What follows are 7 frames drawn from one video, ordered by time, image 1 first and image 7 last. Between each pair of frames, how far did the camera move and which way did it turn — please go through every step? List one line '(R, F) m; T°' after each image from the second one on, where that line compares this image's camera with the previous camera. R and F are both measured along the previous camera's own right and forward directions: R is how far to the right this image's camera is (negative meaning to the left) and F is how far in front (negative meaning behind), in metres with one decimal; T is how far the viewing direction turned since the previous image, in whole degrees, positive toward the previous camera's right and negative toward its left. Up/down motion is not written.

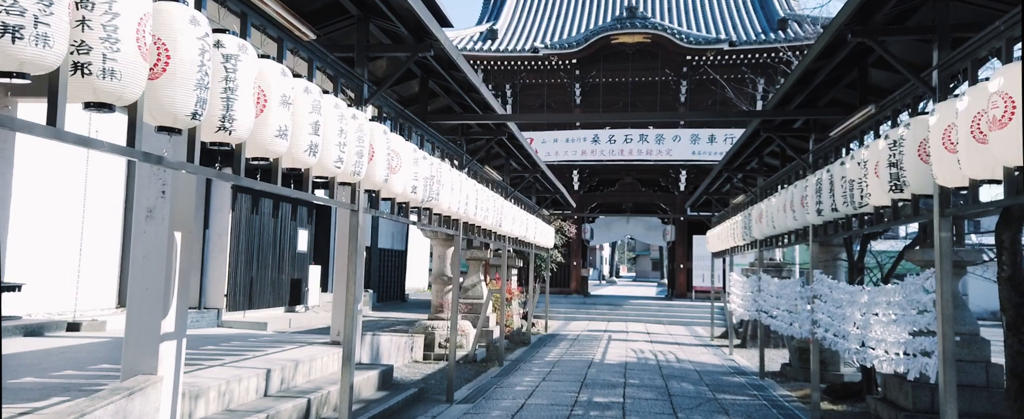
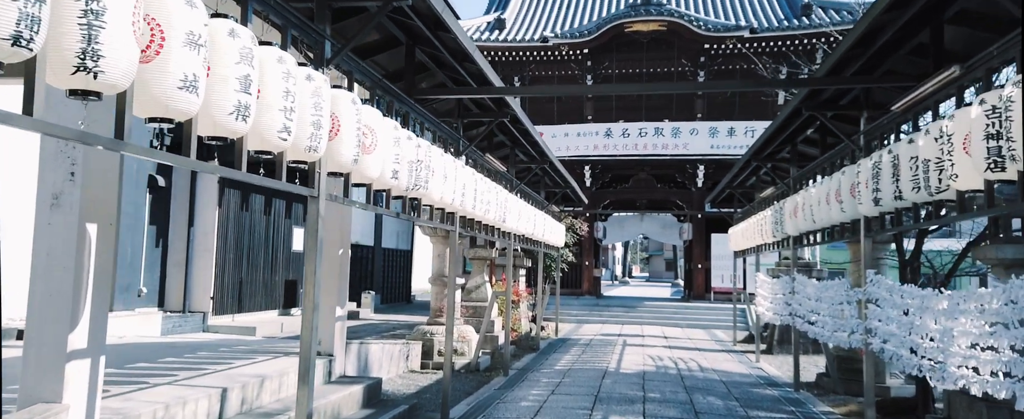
(+0.1, +1.0) m; -1°
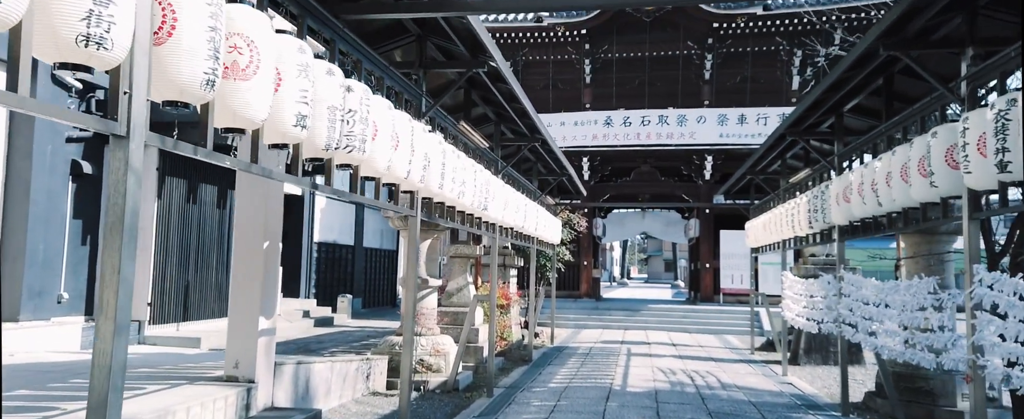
(+0.1, +1.7) m; 0°
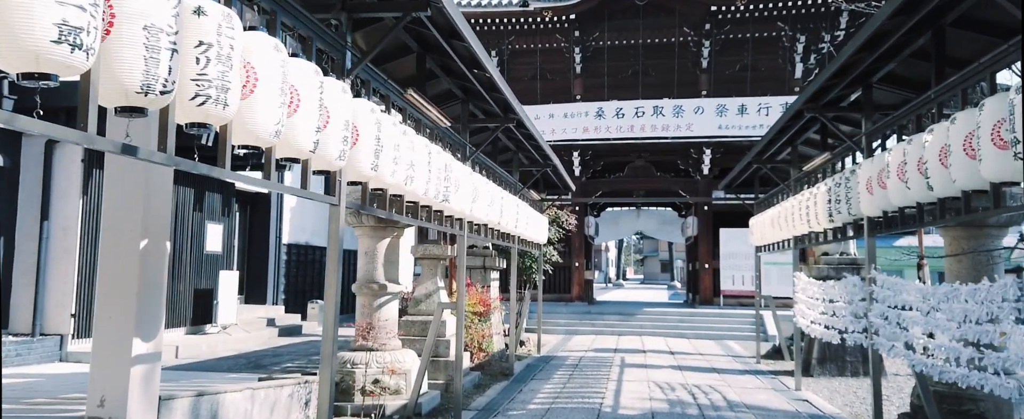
(+0.3, +1.3) m; 0°
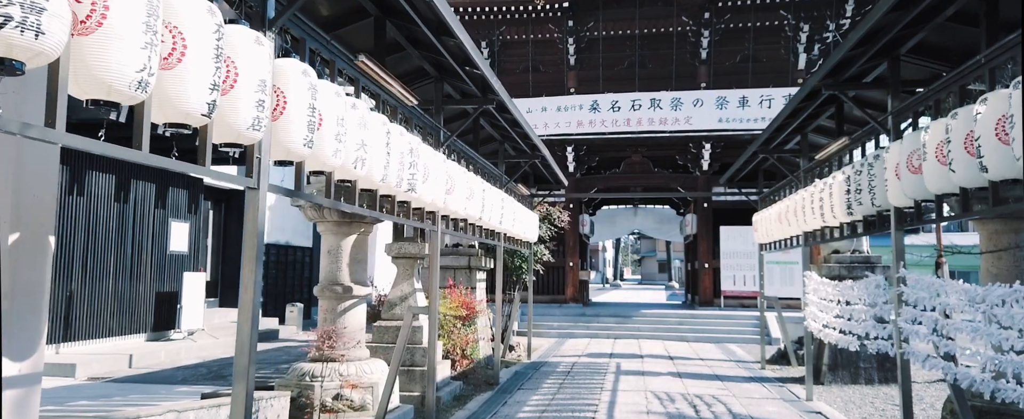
(+0.2, +0.8) m; 0°
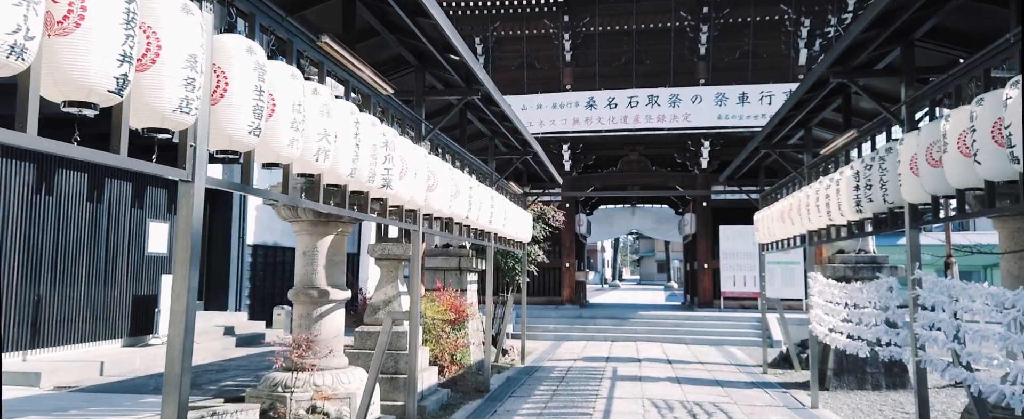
(+0.1, +0.4) m; 0°
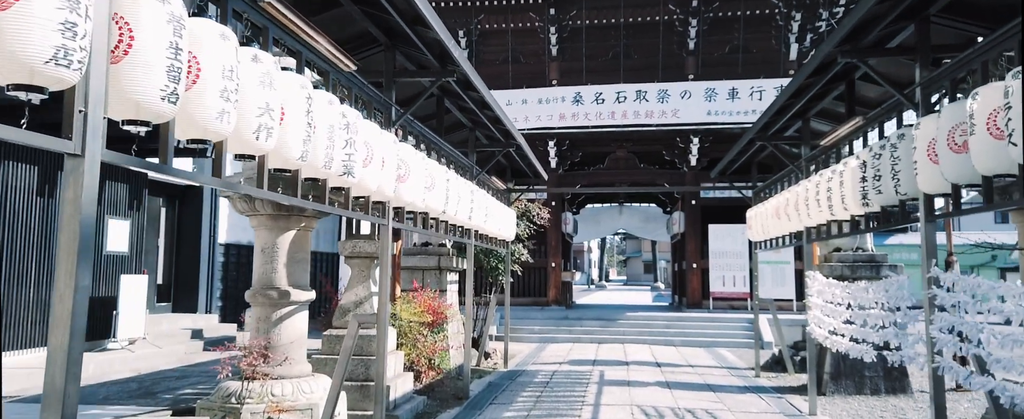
(+0.1, +0.5) m; +1°
